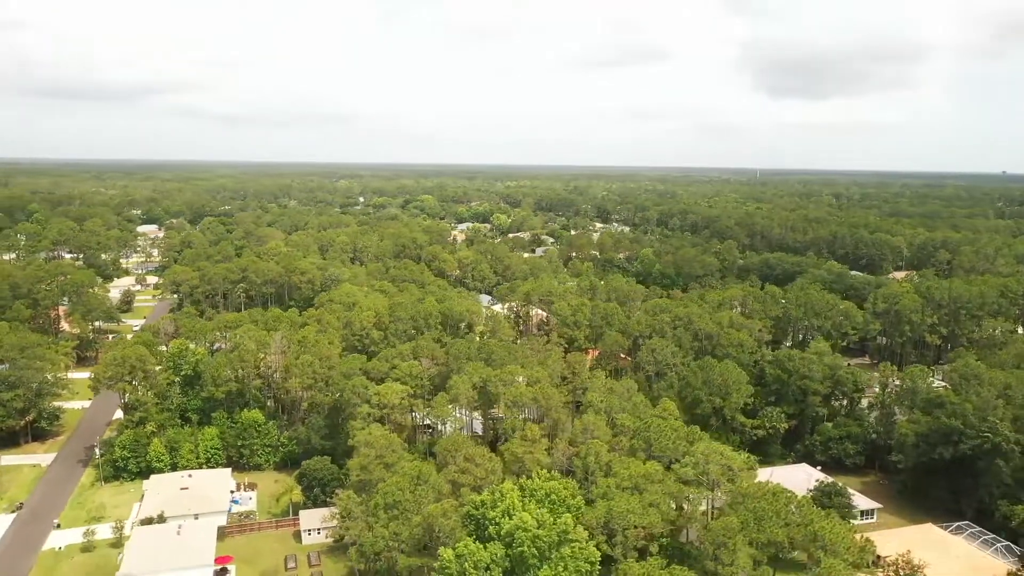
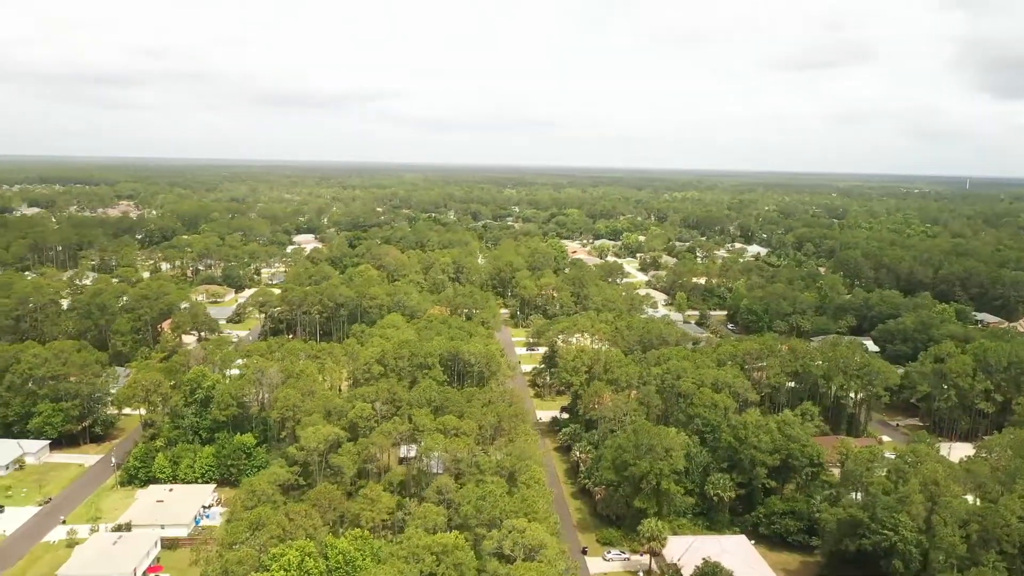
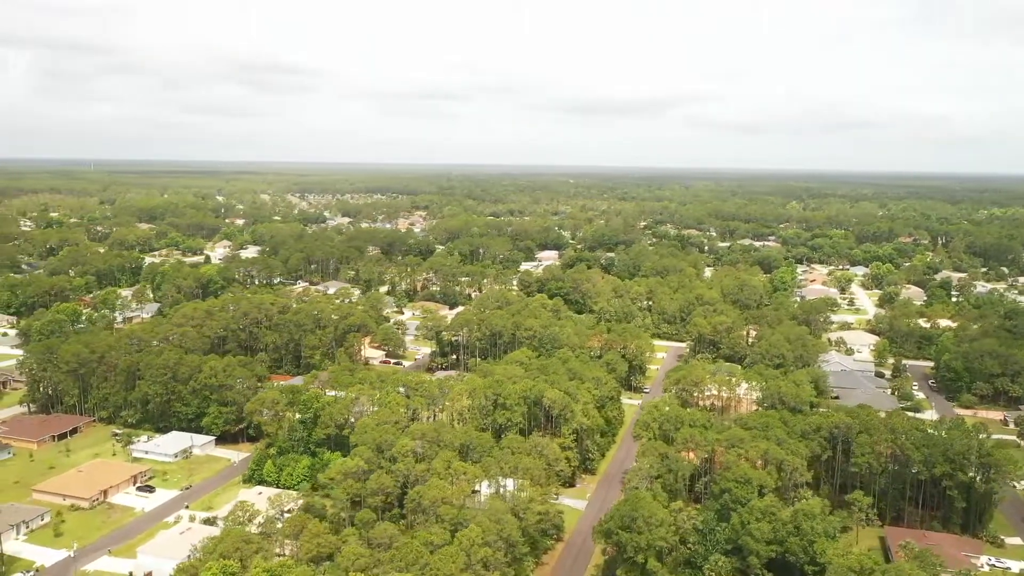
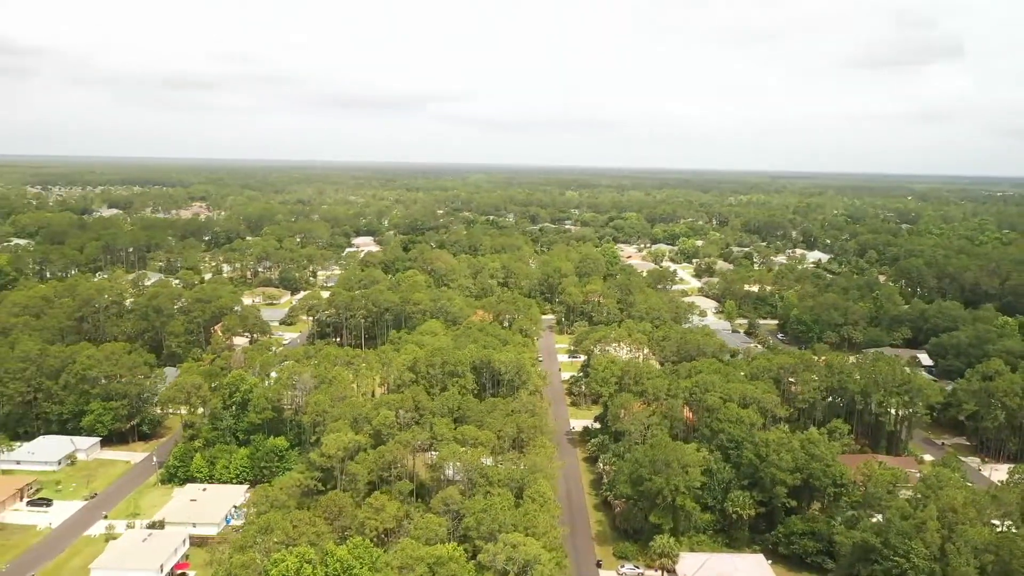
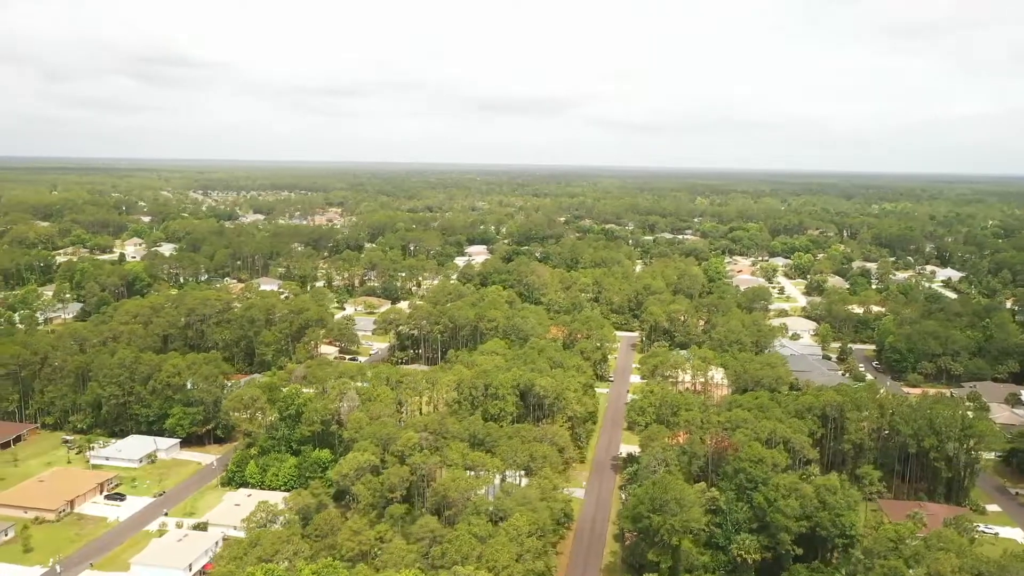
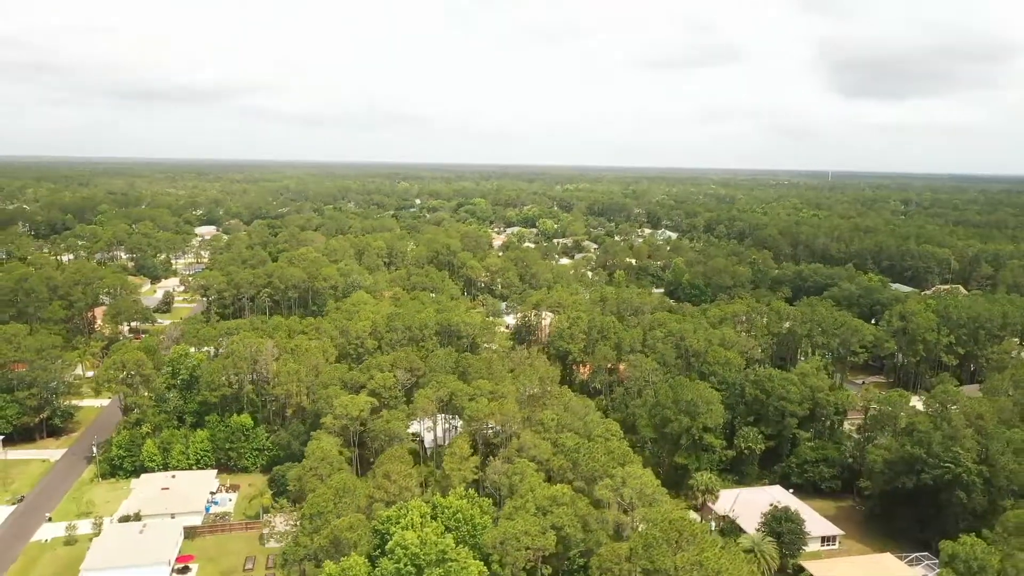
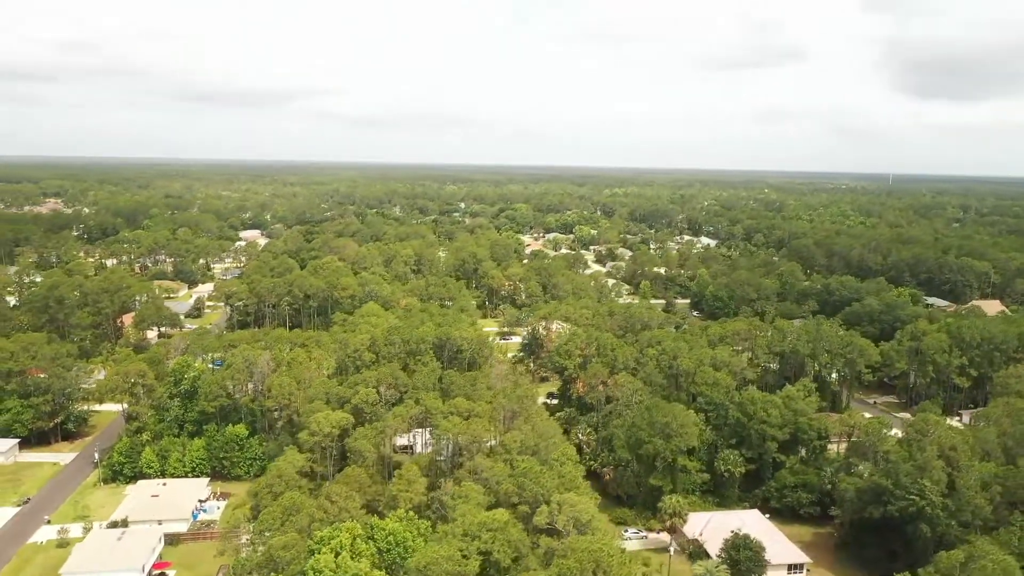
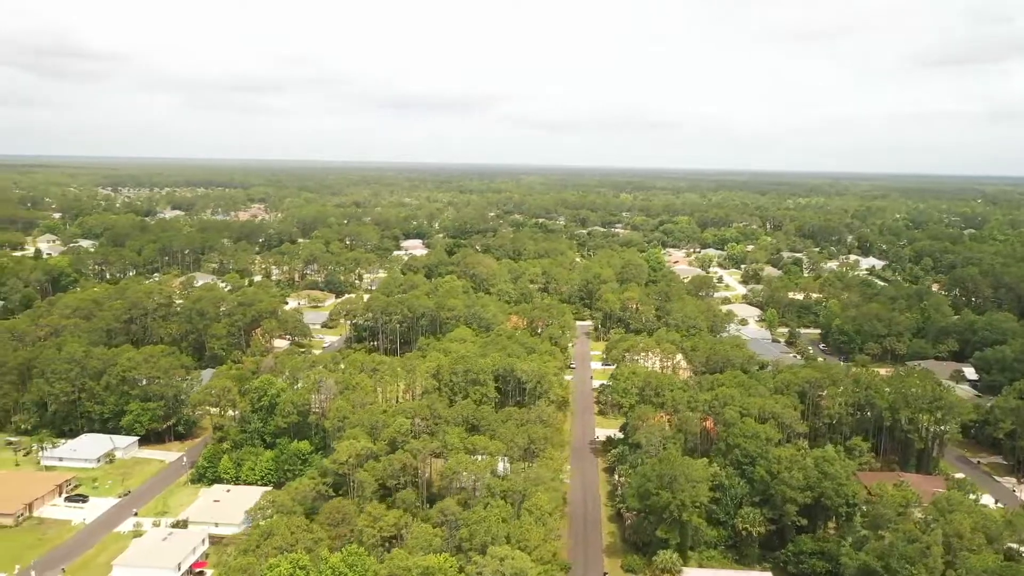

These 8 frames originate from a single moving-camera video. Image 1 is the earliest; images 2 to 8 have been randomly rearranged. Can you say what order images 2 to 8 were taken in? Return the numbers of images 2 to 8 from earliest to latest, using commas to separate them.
6, 7, 2, 4, 8, 5, 3
